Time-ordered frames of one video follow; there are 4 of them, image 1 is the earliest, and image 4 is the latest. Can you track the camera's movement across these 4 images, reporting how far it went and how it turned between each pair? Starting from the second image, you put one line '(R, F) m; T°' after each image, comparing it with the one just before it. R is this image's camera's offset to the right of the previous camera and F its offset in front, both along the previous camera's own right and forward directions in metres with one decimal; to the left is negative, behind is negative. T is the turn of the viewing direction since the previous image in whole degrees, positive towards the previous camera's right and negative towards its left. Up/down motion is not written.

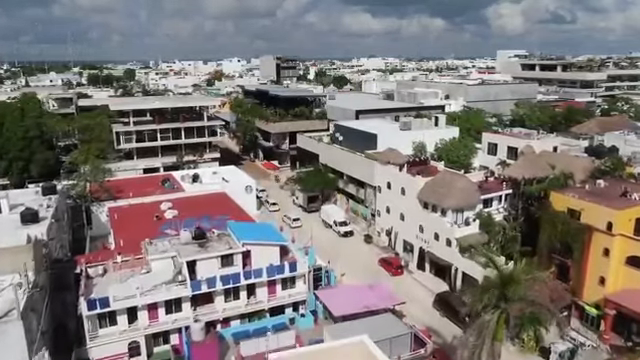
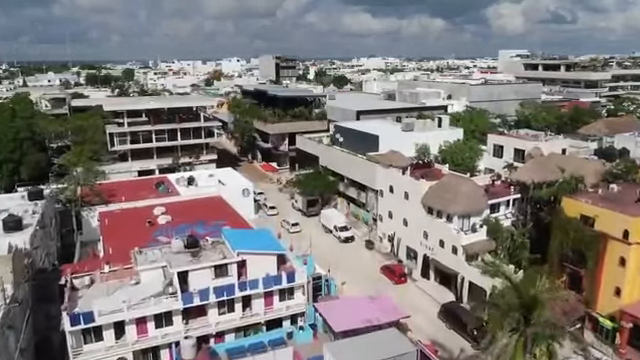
(0.0, +1.7) m; 0°
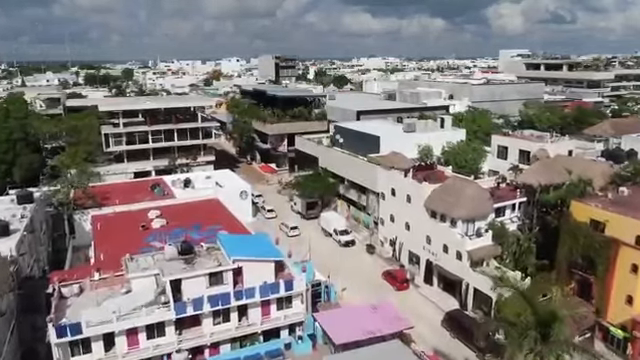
(0.0, +1.2) m; 0°
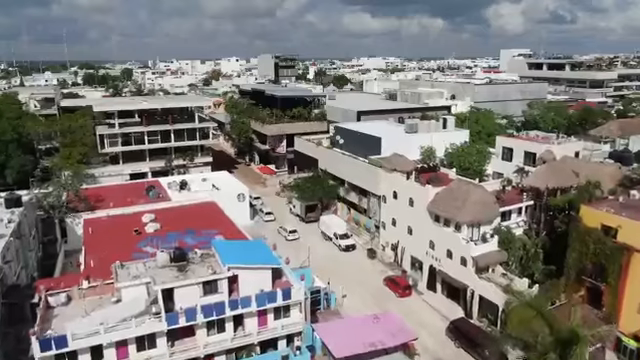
(0.0, +1.2) m; 0°
